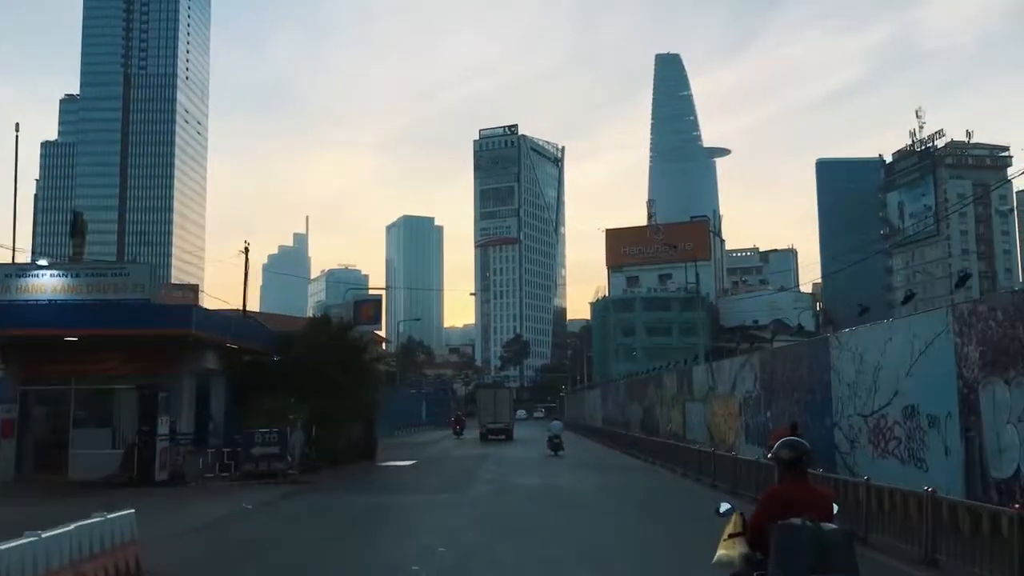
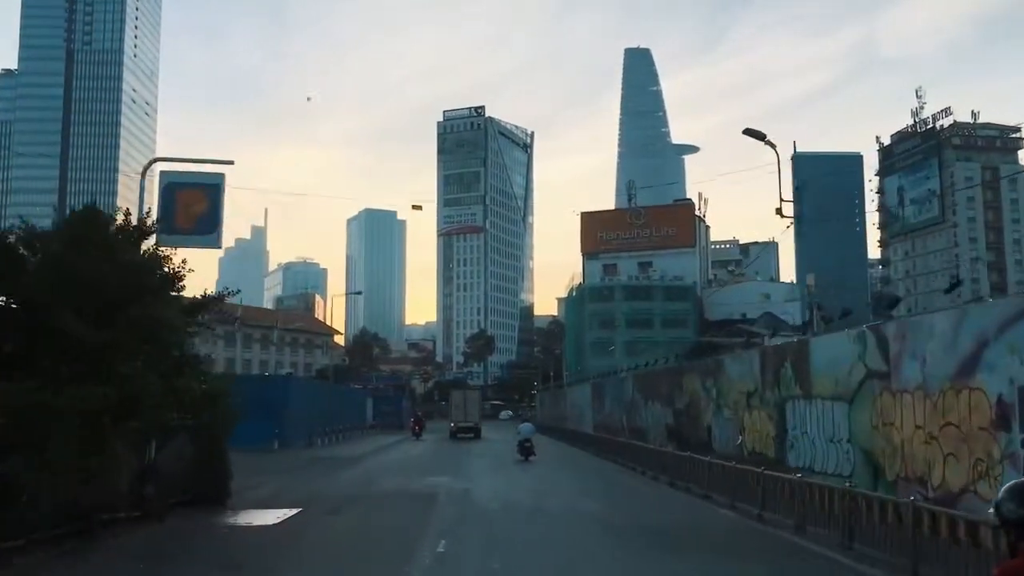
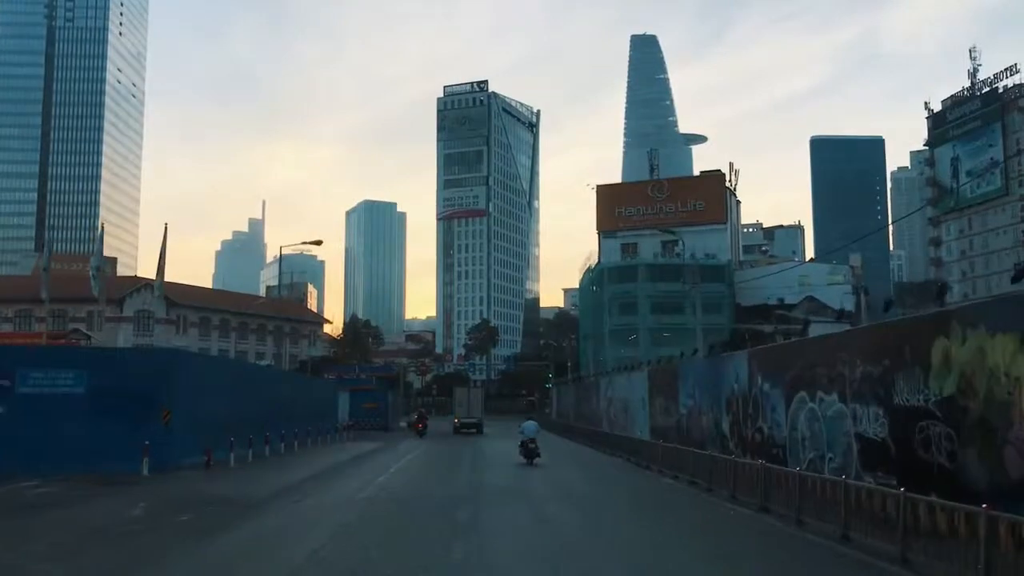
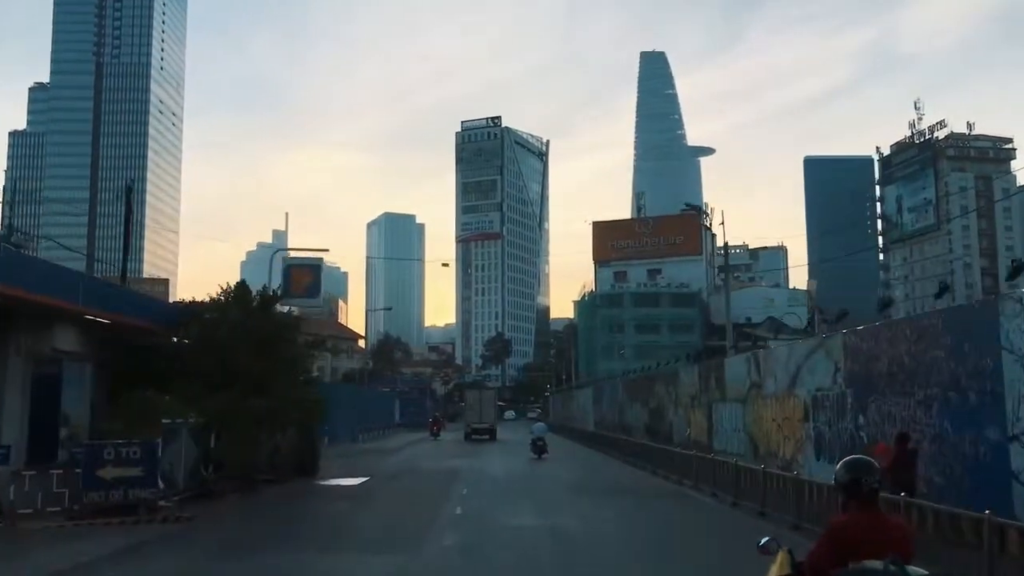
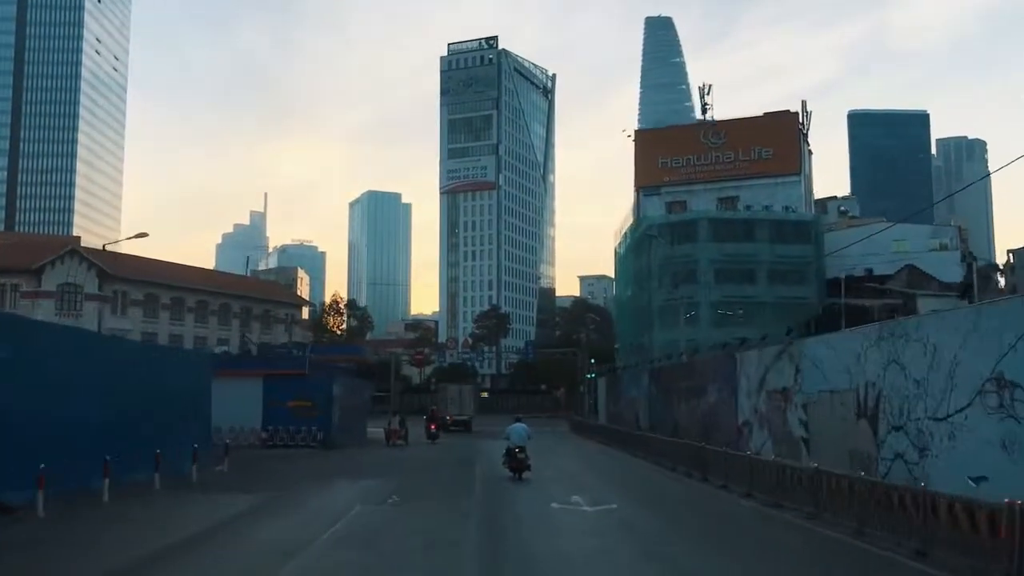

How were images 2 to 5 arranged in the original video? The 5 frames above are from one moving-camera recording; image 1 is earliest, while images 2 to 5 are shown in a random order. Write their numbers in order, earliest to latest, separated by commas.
4, 2, 3, 5
